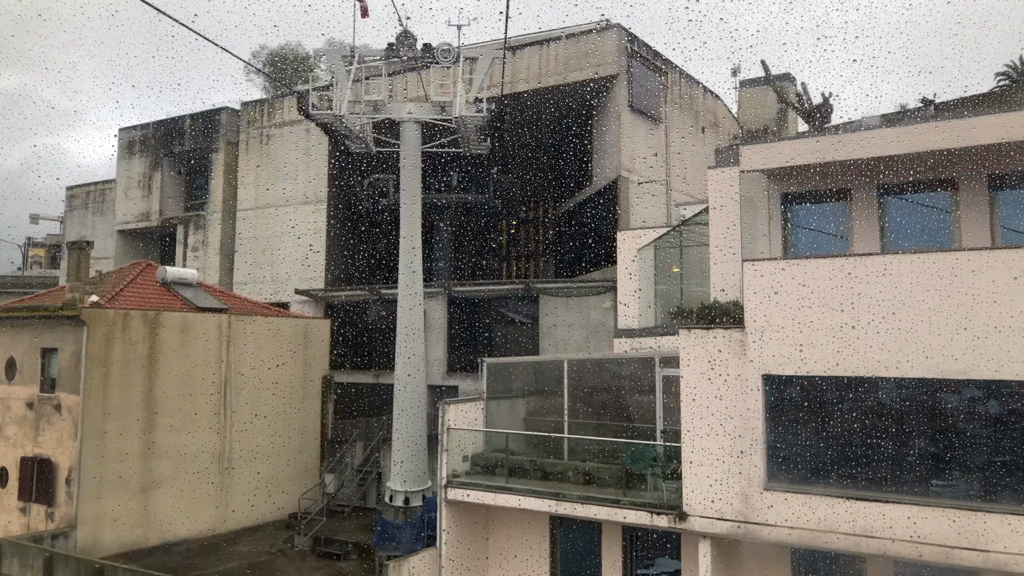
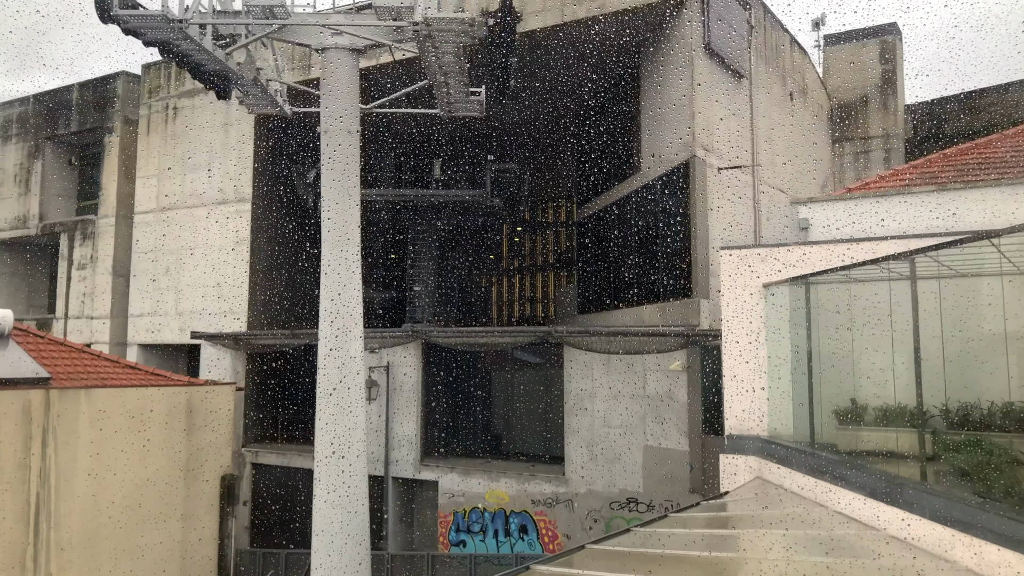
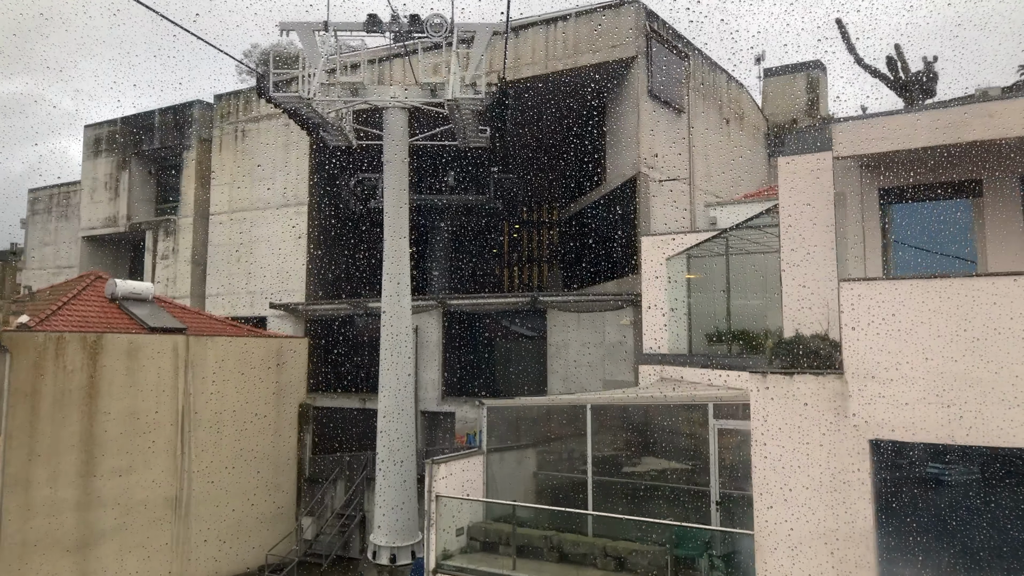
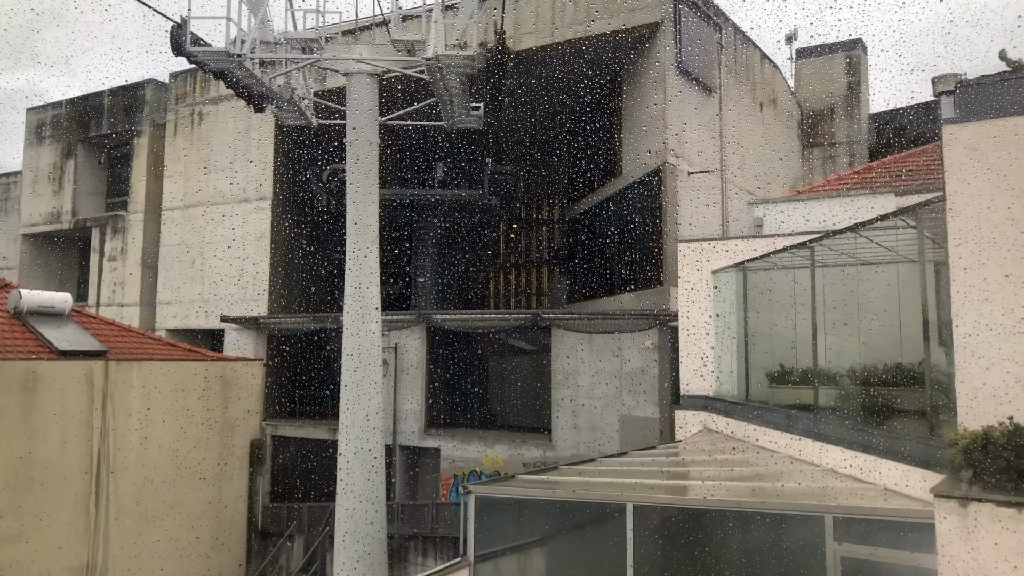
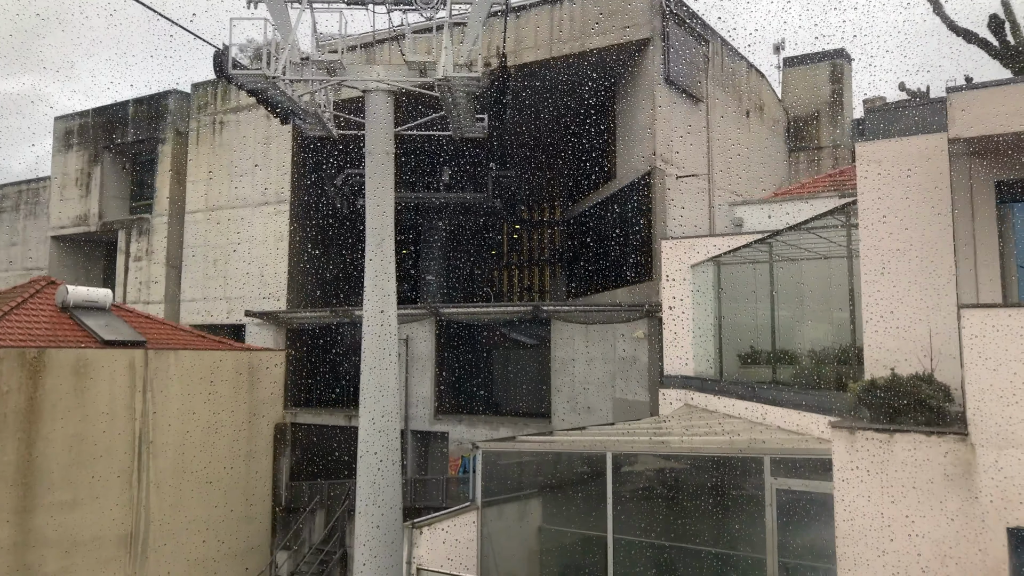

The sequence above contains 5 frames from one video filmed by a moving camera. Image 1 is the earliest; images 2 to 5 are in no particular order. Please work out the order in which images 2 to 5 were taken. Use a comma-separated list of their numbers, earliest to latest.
3, 5, 4, 2
